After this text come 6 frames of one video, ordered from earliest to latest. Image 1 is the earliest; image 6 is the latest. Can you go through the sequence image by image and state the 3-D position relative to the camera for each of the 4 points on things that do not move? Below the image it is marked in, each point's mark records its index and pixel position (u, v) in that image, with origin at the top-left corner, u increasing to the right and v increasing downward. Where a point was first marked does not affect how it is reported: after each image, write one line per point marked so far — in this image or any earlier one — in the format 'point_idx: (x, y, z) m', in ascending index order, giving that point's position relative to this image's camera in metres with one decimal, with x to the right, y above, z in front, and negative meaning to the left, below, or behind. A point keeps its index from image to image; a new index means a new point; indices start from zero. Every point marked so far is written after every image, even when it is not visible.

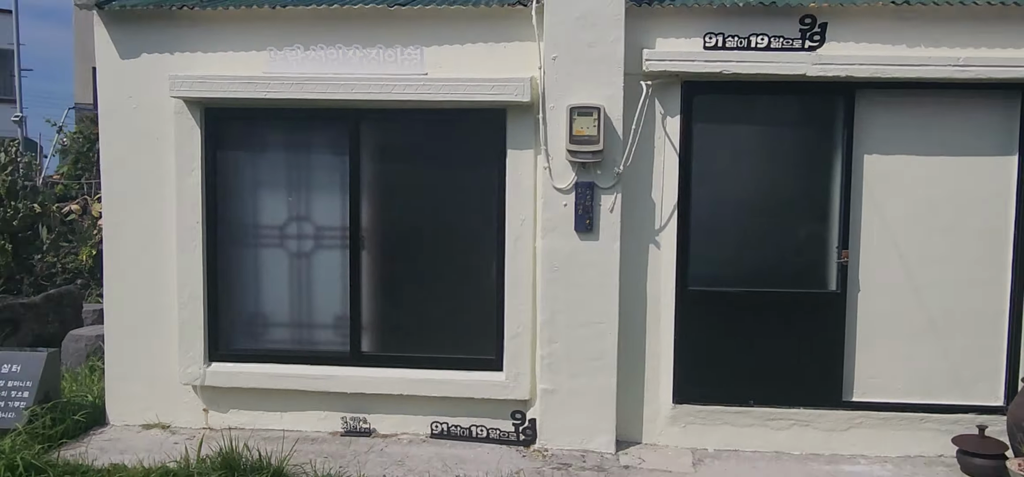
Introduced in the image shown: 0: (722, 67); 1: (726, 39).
0: (+1.3, +1.0, +3.1) m
1: (+1.3, +1.2, +3.2) m
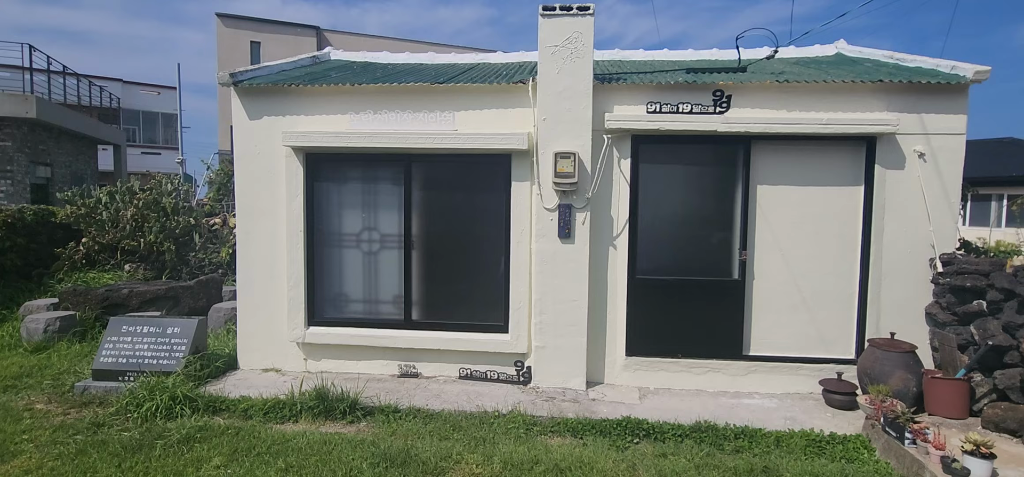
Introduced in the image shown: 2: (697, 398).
0: (+1.3, +1.0, +4.7) m
1: (+1.4, +1.2, +4.8) m
2: (+1.7, -1.4, +4.7) m
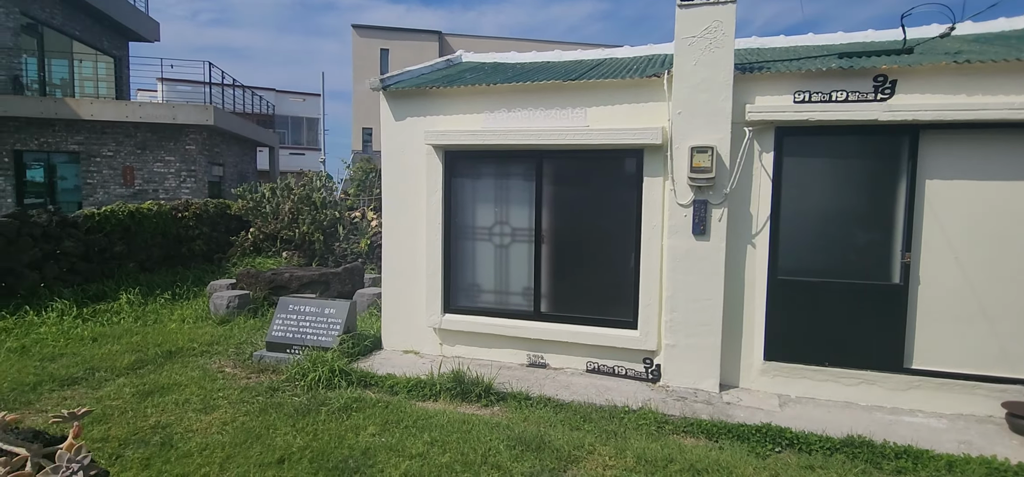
0: (+2.4, +1.0, +4.4) m
1: (+2.5, +1.2, +4.5) m
2: (+2.8, -1.4, +4.3) m
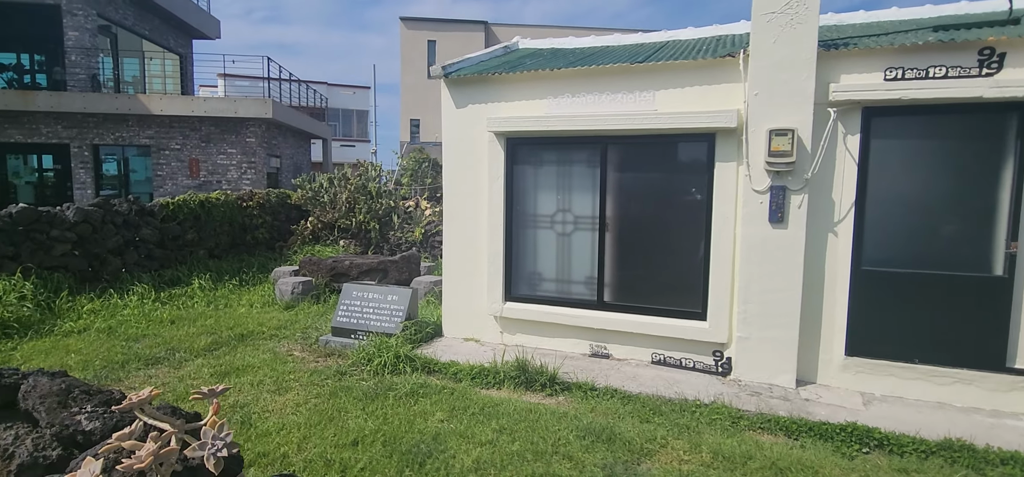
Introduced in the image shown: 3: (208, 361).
0: (+3.0, +1.1, +4.1) m
1: (+3.1, +1.3, +4.1) m
2: (+3.3, -1.3, +4.0) m
3: (-3.1, -1.2, +5.3) m
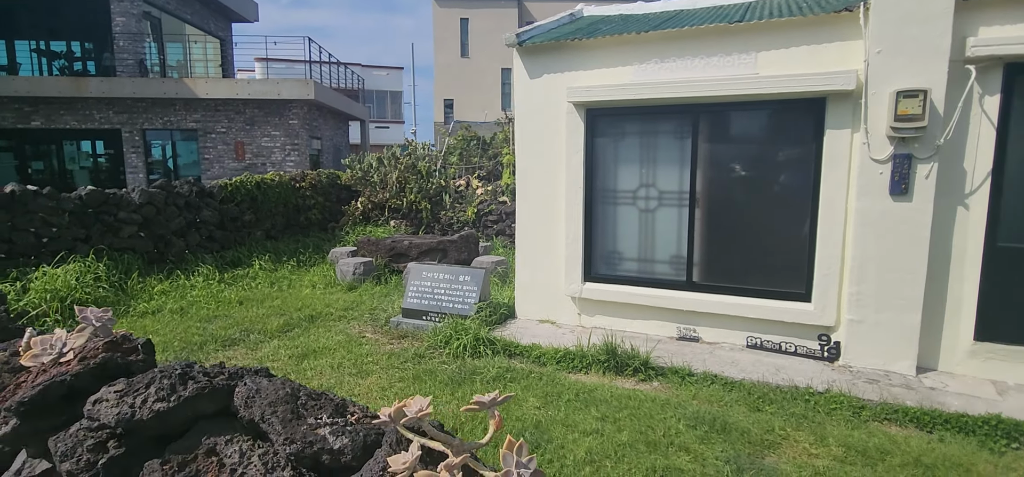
0: (+3.7, +1.3, +3.6) m
1: (+3.8, +1.5, +3.6) m
2: (+4.0, -1.1, +3.6) m
3: (-2.3, -1.0, +5.2) m
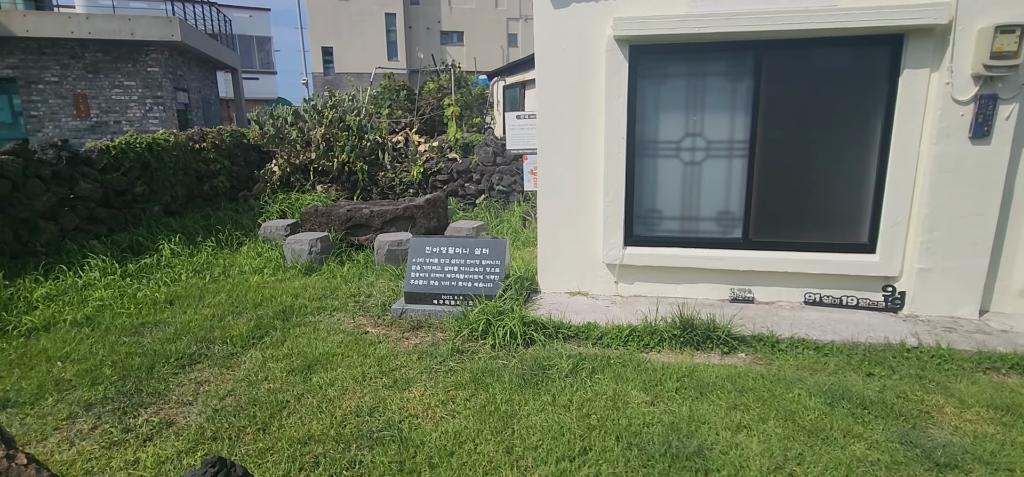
0: (+4.2, +1.7, +3.5) m
1: (+4.3, +1.9, +3.6) m
2: (+4.6, -0.7, +3.9) m
3: (-1.9, -0.9, +4.0) m
